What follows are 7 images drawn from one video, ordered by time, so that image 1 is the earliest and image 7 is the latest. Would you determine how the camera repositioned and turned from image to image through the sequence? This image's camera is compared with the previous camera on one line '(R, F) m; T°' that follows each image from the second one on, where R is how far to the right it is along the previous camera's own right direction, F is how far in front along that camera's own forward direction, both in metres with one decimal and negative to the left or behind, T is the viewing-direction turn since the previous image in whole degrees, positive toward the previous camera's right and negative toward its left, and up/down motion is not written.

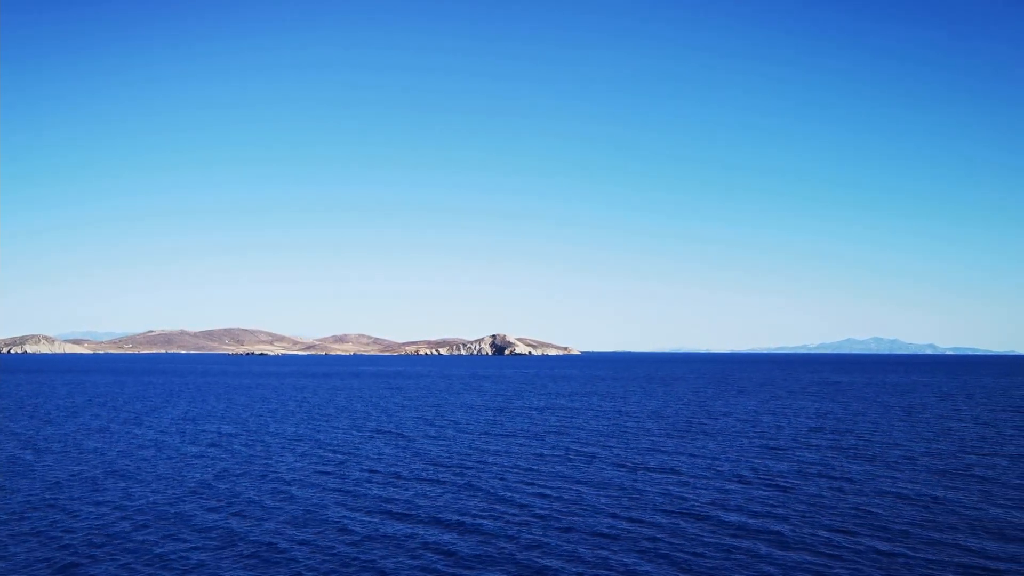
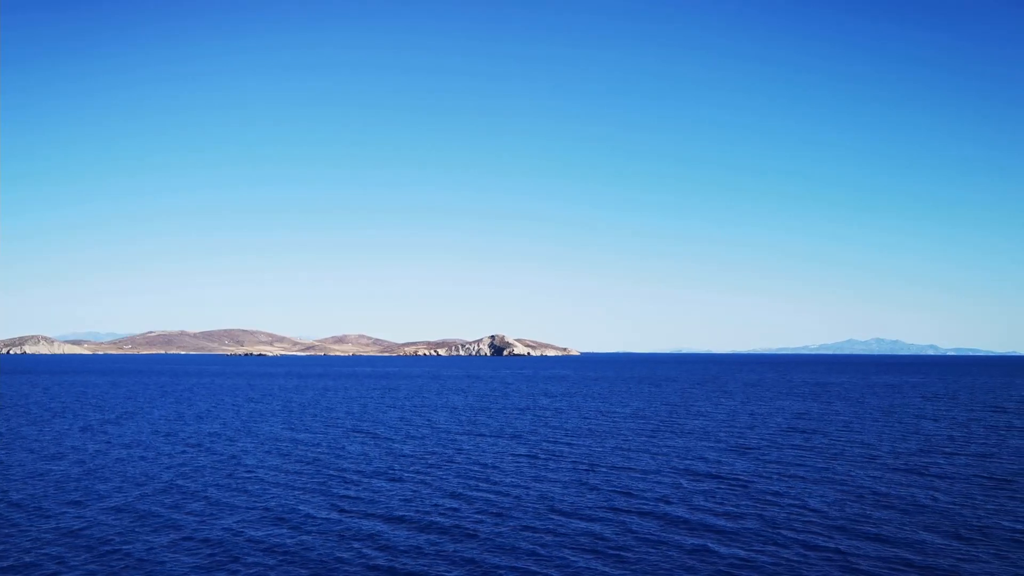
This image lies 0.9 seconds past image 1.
(+0.6, -0.2) m; 0°
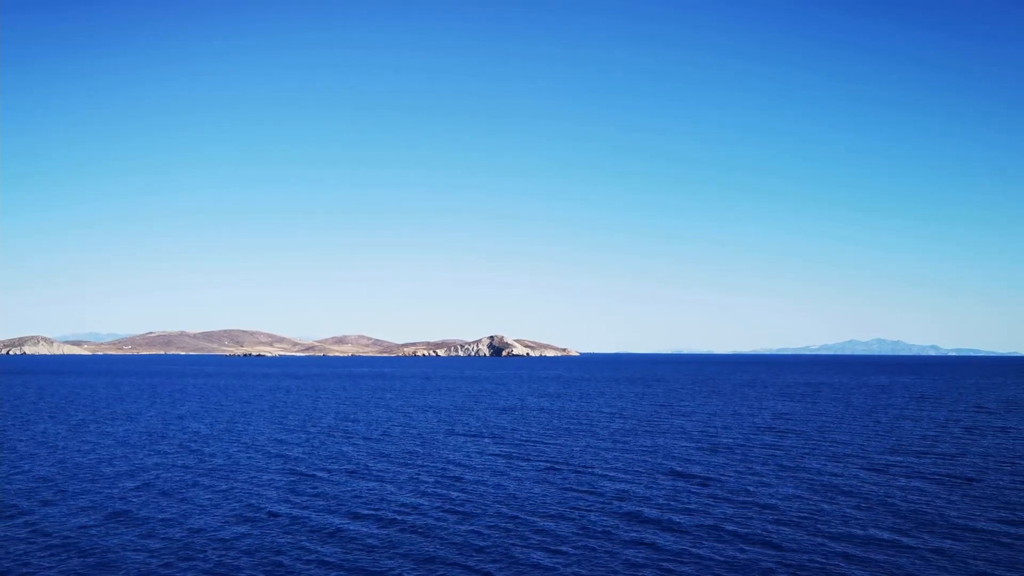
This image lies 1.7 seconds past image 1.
(+0.5, -0.1) m; 0°
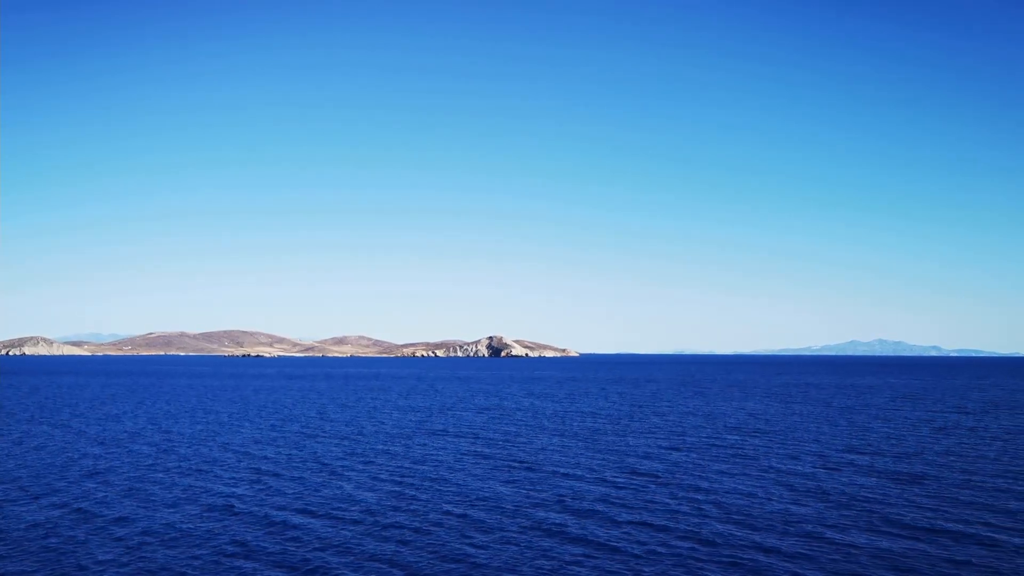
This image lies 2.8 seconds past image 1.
(+0.6, -0.3) m; 0°
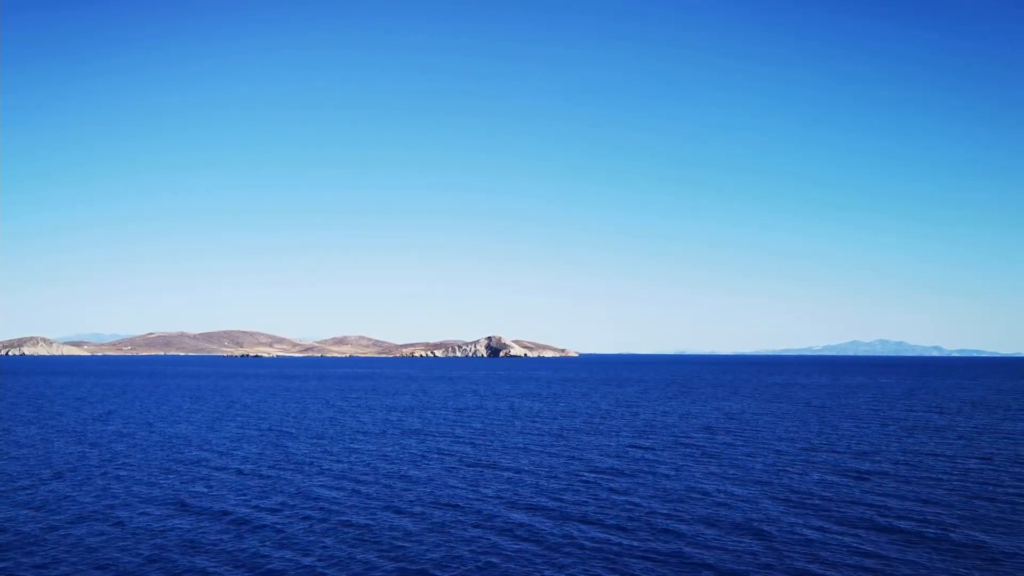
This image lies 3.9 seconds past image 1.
(+0.6, -0.4) m; 0°
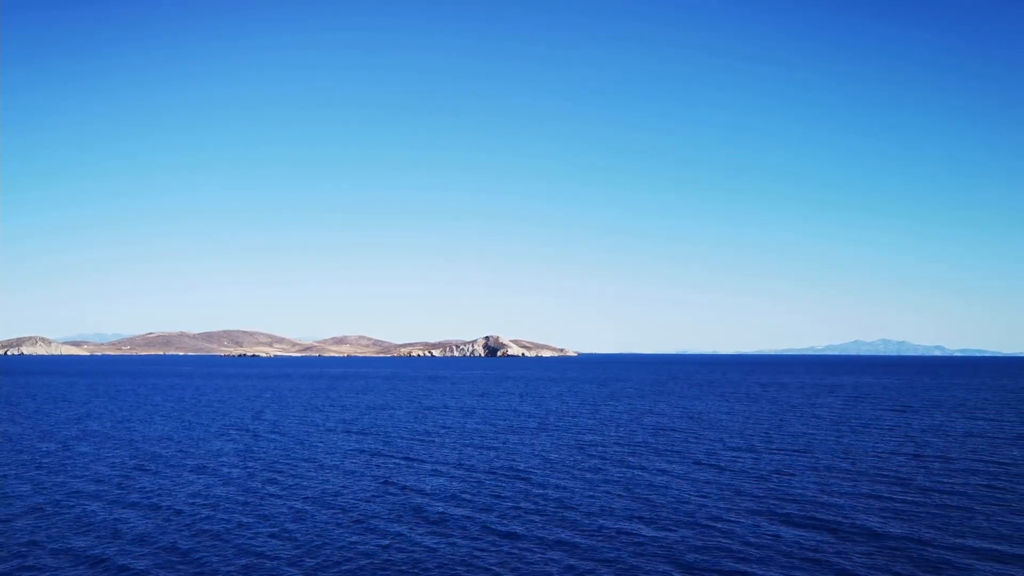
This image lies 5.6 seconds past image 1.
(+0.4, -0.5) m; 0°
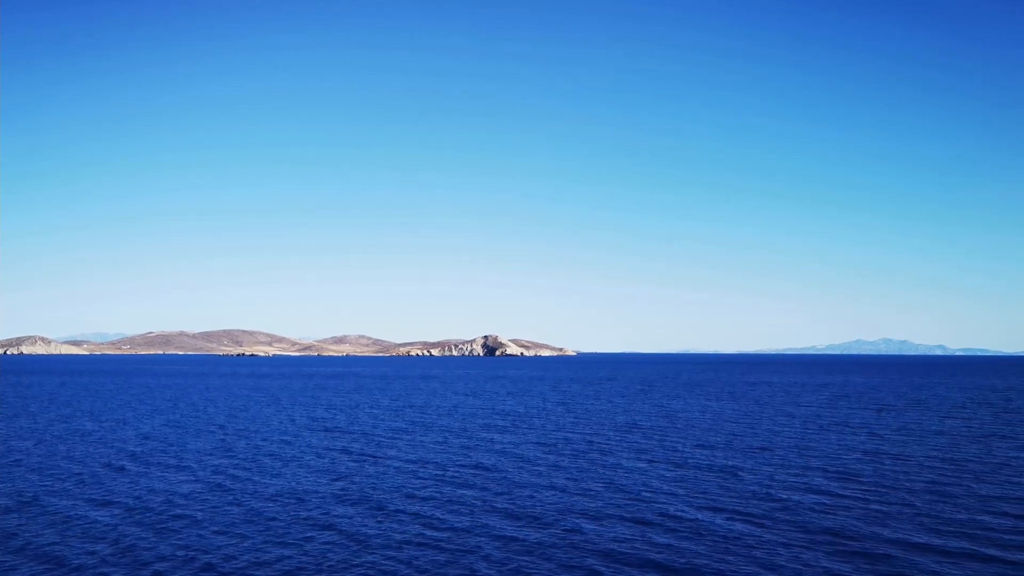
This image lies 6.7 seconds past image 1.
(+0.3, -0.4) m; 0°
